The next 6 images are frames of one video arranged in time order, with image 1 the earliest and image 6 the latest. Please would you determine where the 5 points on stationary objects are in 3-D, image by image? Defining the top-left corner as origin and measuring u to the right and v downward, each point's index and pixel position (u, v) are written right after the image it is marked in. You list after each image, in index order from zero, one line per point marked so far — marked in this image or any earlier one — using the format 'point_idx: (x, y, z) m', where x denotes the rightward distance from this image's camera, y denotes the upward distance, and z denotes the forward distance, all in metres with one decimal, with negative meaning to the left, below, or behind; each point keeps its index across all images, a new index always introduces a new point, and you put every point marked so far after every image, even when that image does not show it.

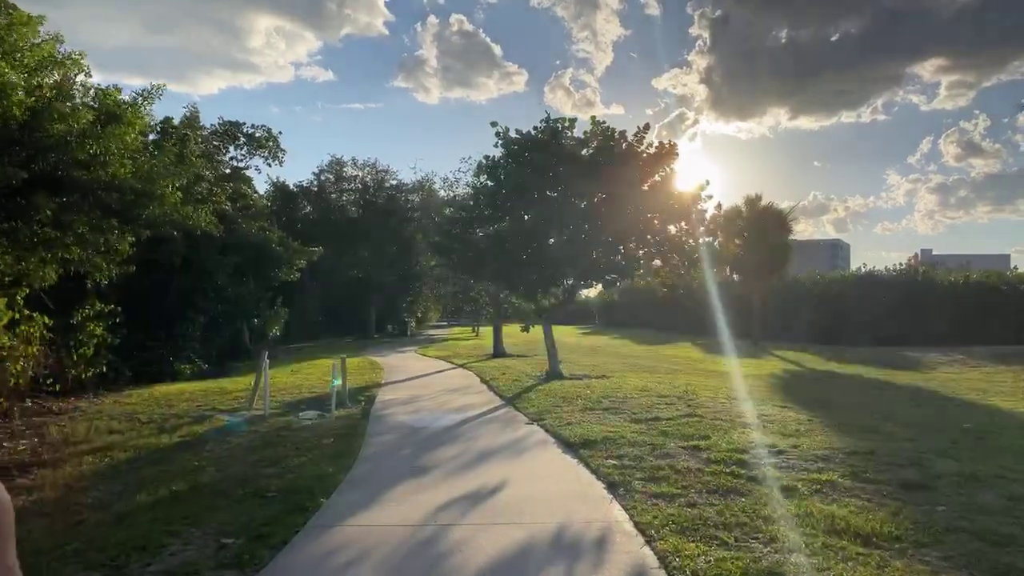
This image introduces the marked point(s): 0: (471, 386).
0: (-0.8, -1.9, +14.9) m
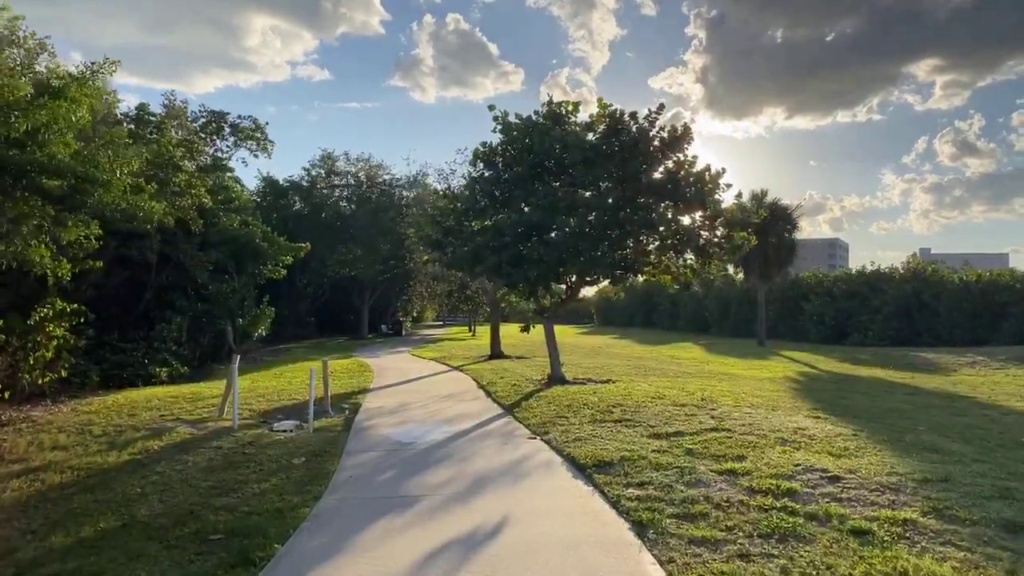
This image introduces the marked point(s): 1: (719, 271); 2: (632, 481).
0: (-0.8, -1.9, +13.7) m
1: (+3.9, +0.3, +14.0) m
2: (+1.0, -1.6, +6.2) m
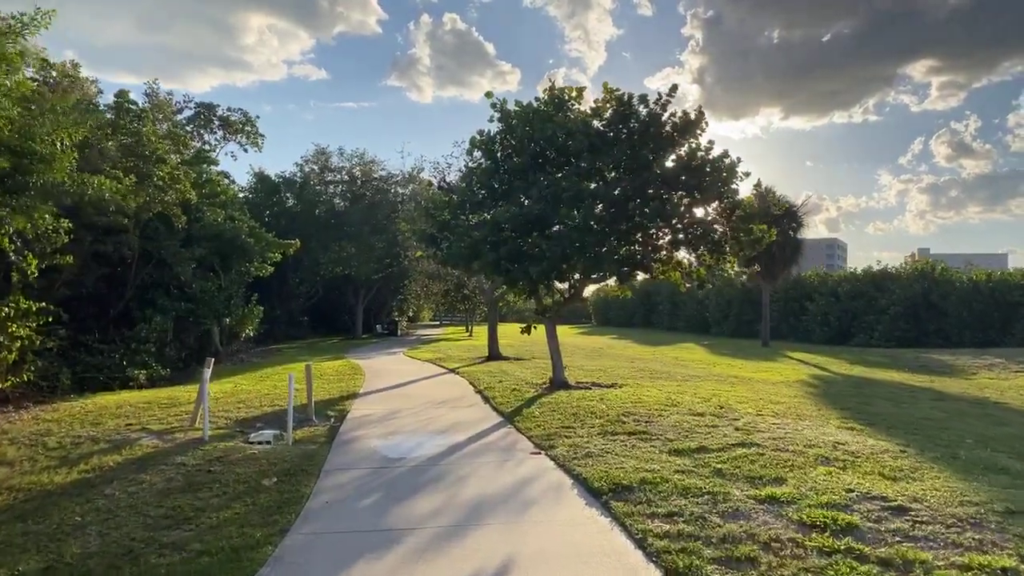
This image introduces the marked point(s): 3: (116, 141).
0: (-0.8, -1.8, +12.7) m
1: (+3.9, +0.4, +13.1) m
2: (+1.0, -1.6, +5.3) m
3: (-8.6, +3.2, +16.5) m
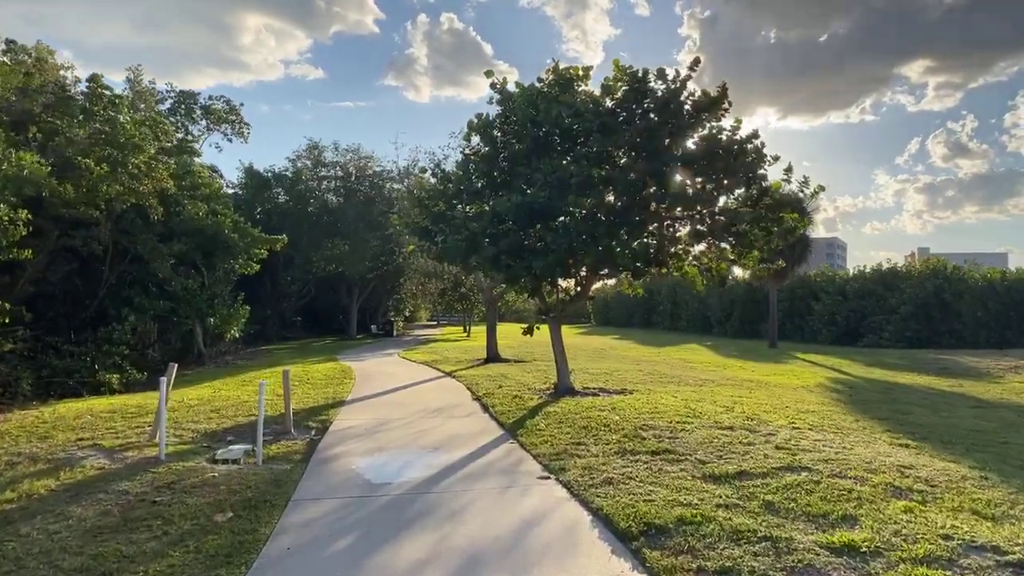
0: (-0.8, -1.8, +11.5) m
1: (+3.9, +0.4, +11.9) m
2: (+1.1, -1.5, +4.1) m
3: (-8.6, +3.2, +15.3) m
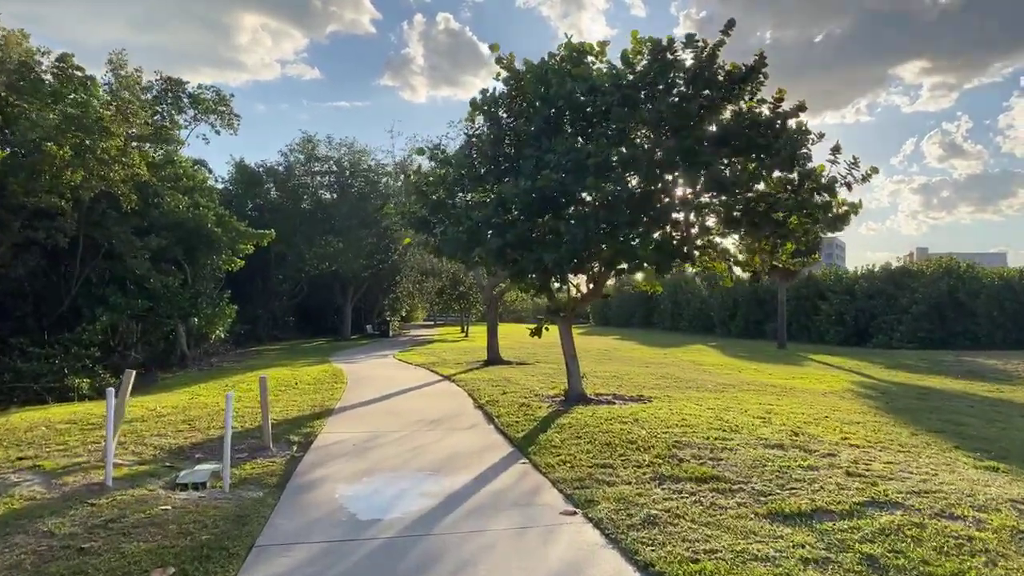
0: (-0.7, -1.7, +10.3) m
1: (+4.0, +0.5, +10.7) m
2: (+1.2, -1.5, +2.9) m
3: (-8.5, +3.3, +14.0) m
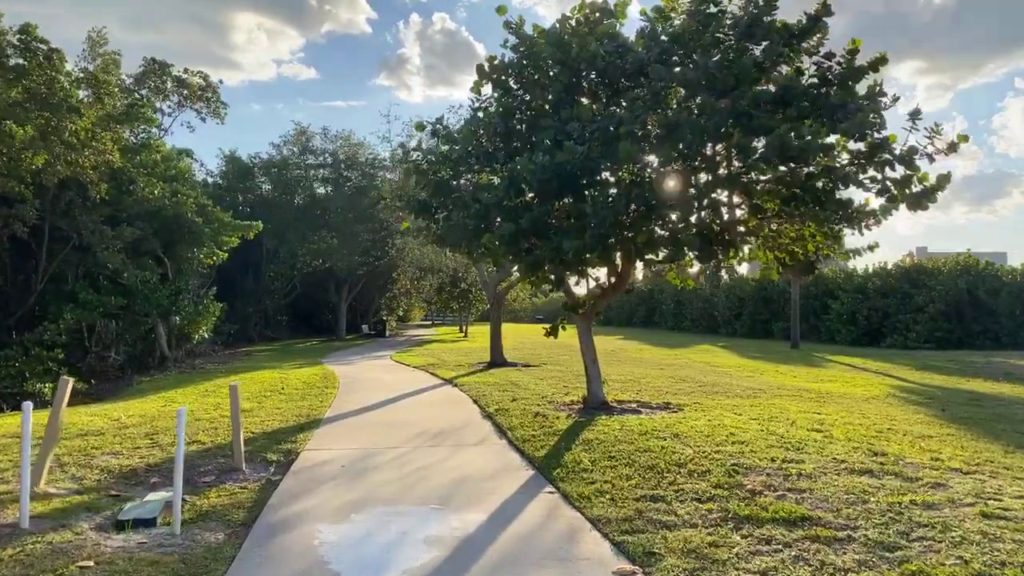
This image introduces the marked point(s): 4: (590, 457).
0: (-0.5, -1.7, +8.9) m
1: (+4.2, +0.5, +9.4) m
2: (+1.4, -1.4, +1.5) m
3: (-8.4, +3.4, +12.6) m
4: (+0.7, -1.6, +6.9) m
